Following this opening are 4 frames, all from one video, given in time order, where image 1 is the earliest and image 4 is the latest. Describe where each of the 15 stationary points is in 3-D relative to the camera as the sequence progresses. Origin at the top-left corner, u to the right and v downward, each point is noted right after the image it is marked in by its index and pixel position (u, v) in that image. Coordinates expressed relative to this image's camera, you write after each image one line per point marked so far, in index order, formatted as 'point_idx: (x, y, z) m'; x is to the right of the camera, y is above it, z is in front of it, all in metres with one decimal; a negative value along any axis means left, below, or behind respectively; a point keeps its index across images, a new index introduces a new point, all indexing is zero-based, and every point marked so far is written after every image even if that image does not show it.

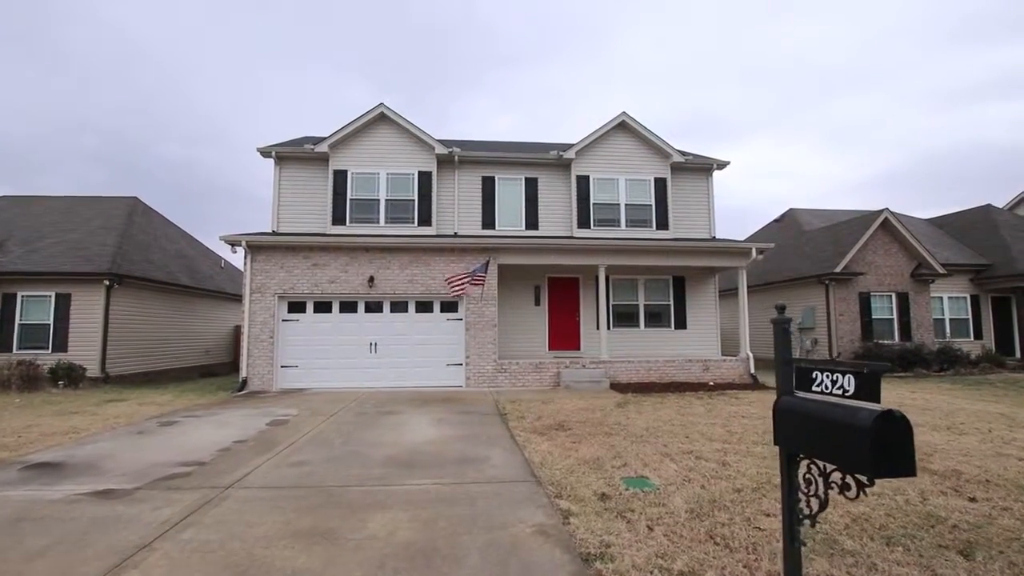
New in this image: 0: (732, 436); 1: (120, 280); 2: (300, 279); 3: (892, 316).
0: (+2.8, -1.9, +6.4) m
1: (-10.7, +0.2, +13.5) m
2: (-5.2, +0.2, +12.0) m
3: (+12.1, -0.9, +15.6) m
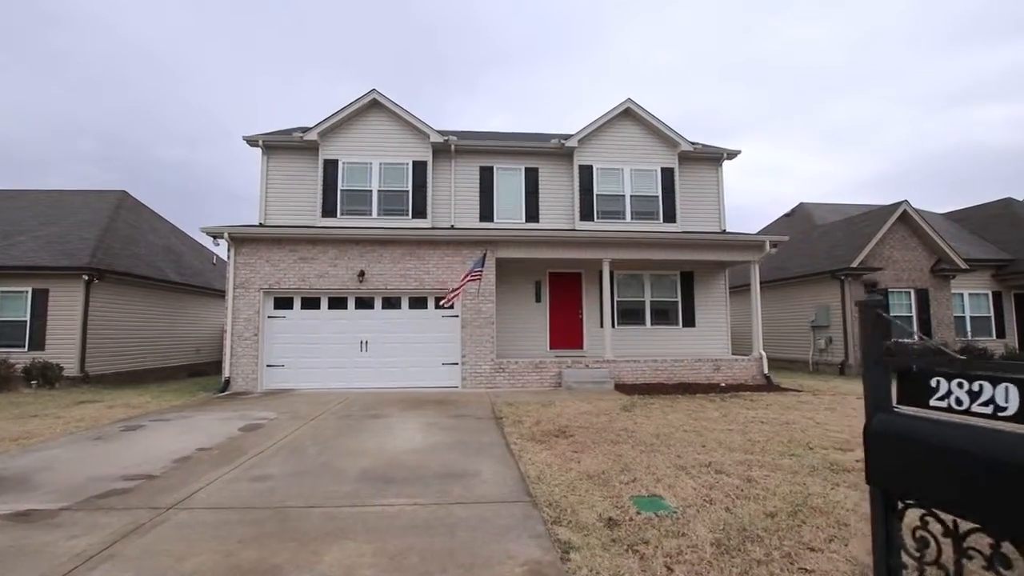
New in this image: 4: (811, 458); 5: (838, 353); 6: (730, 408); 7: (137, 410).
0: (+2.8, -1.8, +5.7) m
1: (-10.7, +0.3, +12.8) m
2: (-5.2, +0.3, +11.3) m
3: (+12.1, -0.8, +14.9) m
4: (+3.1, -1.7, +5.1) m
5: (+9.8, -2.0, +14.8) m
6: (+3.6, -2.0, +8.2) m
7: (-6.5, -2.1, +8.5) m
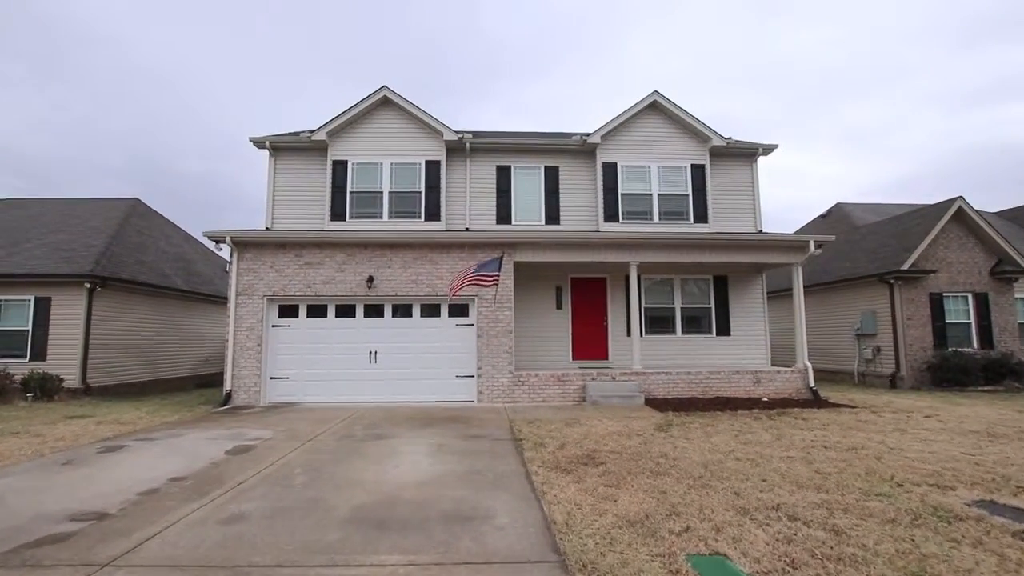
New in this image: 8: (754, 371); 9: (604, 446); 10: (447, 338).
0: (+3.0, -1.8, +4.7) m
1: (-10.3, +0.1, +12.4) m
2: (-4.8, +0.2, +10.7) m
3: (+12.6, -0.9, +13.6) m
4: (+3.3, -1.7, +4.1) m
5: (+10.3, -2.1, +13.5) m
6: (+3.9, -2.0, +7.2) m
7: (-6.2, -2.2, +7.9) m
8: (+5.2, -1.8, +10.7) m
9: (+1.2, -2.0, +6.2) m
10: (-1.4, -1.1, +10.8) m
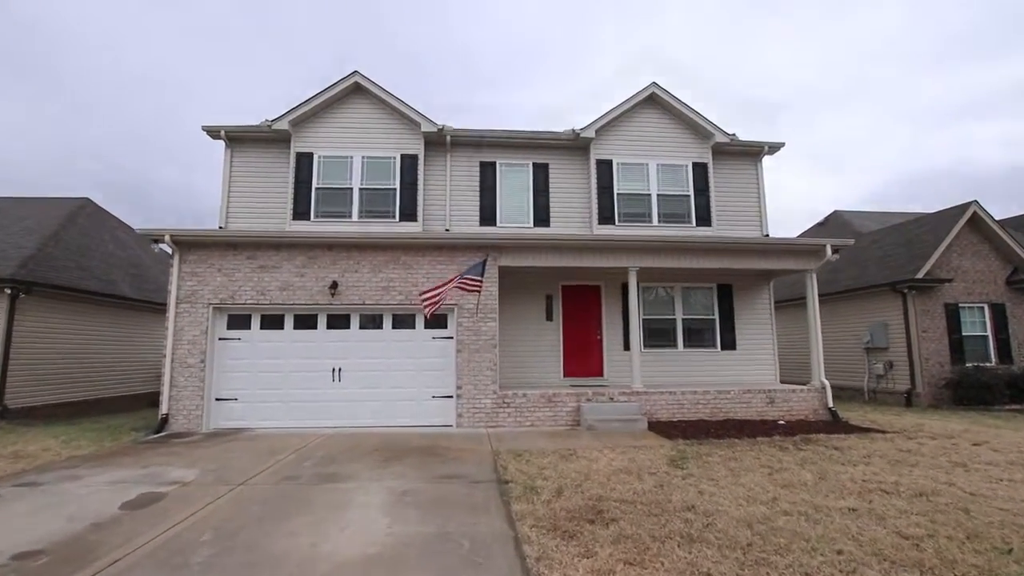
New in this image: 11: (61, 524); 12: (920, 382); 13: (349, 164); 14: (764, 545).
0: (+2.9, -1.8, +3.5) m
1: (-10.6, 0.0, +10.8) m
2: (-5.1, 0.0, +9.3) m
3: (+12.2, -1.2, +12.7) m
4: (+3.2, -1.8, +2.9) m
5: (+9.9, -2.4, +12.5) m
6: (+3.7, -2.1, +6.0) m
7: (-6.4, -2.3, +6.4) m
8: (+4.9, -2.0, +9.5) m
9: (+1.0, -2.0, +4.9) m
10: (-1.7, -1.2, +9.5) m
11: (-3.8, -2.0, +4.2) m
12: (+10.0, -2.3, +12.1) m
13: (-3.7, +2.8, +11.1) m
14: (+1.8, -1.8, +3.6) m
